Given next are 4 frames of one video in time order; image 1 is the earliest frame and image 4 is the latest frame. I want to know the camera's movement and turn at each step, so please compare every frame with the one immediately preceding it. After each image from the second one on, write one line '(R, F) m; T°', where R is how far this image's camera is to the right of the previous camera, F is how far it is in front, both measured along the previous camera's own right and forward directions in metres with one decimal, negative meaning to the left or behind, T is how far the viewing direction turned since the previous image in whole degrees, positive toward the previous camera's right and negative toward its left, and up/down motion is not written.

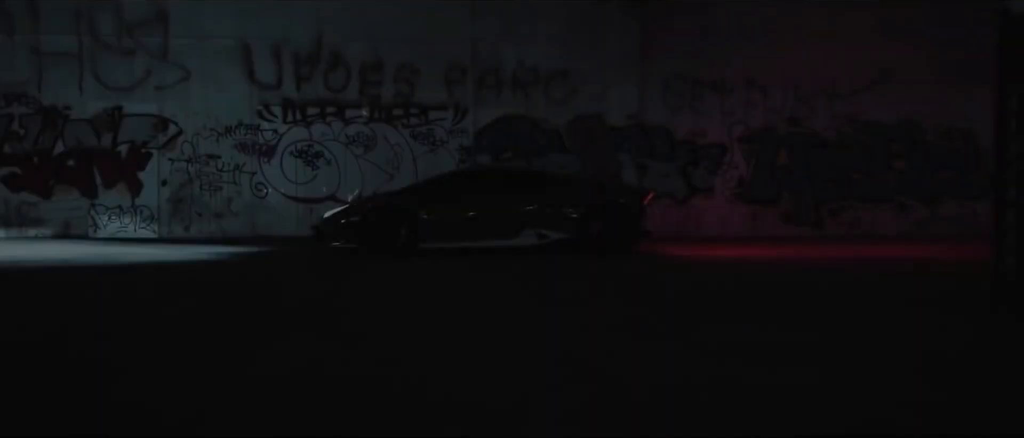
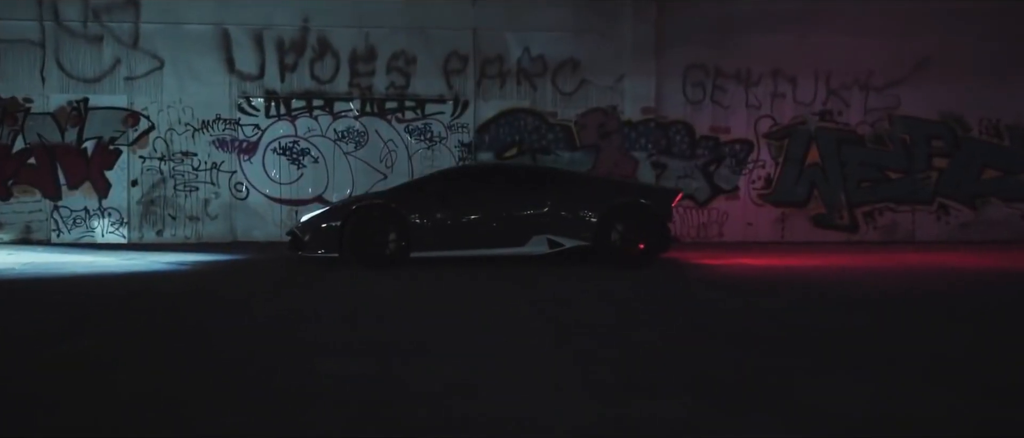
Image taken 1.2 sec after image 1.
(0.0, +1.6) m; 0°
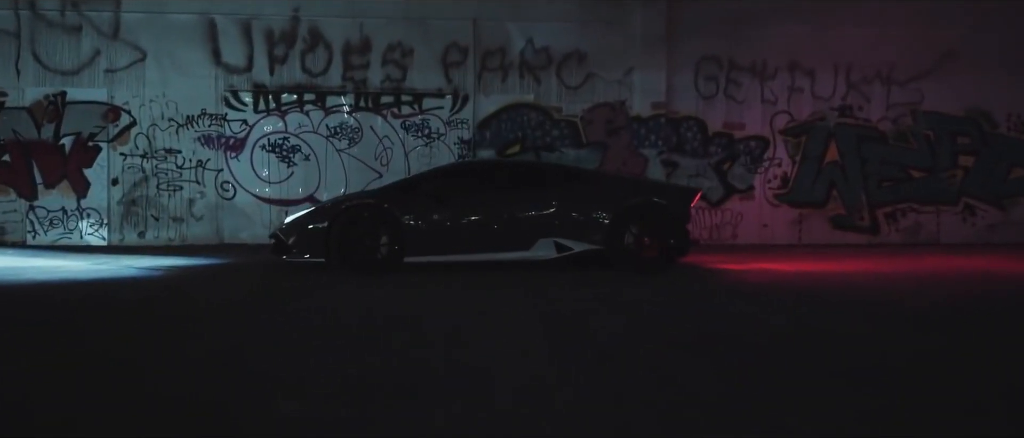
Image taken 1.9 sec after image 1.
(0.0, +0.9) m; 0°
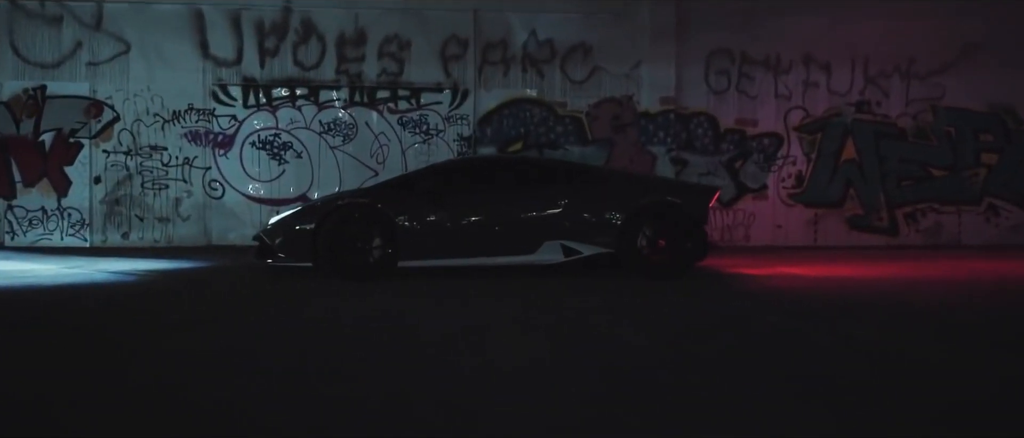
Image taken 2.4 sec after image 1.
(0.0, +0.7) m; 0°
